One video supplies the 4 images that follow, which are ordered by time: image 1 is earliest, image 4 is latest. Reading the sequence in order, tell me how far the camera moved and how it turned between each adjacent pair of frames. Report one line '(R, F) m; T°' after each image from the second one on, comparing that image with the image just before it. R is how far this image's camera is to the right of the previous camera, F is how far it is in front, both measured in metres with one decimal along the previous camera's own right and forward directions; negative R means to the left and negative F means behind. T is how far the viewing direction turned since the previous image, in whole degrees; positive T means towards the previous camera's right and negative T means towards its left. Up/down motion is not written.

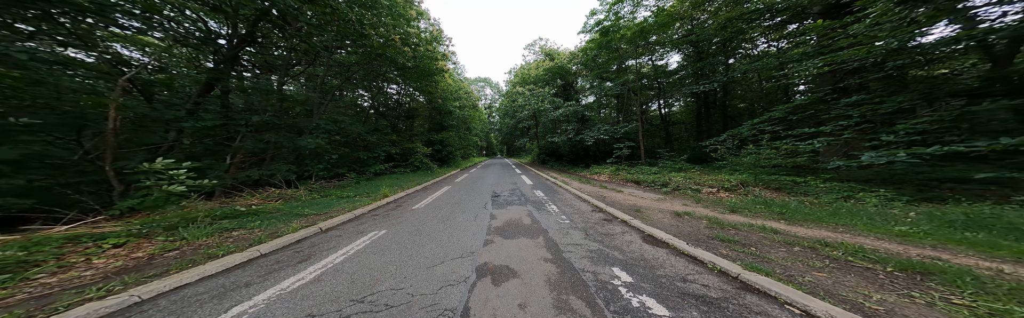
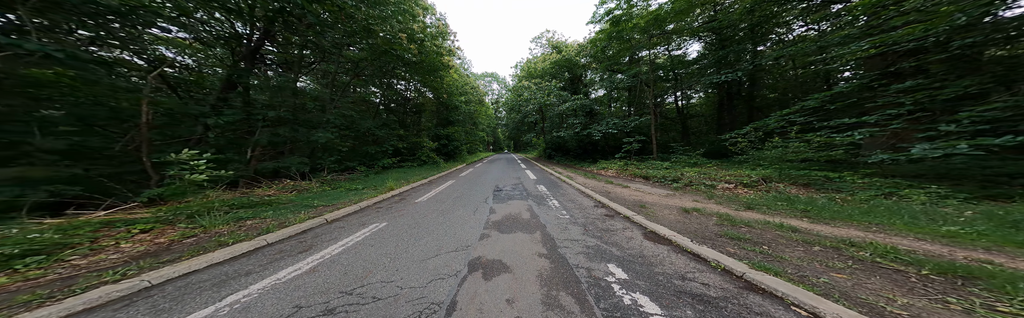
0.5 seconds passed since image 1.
(+0.3, 0.0) m; -4°
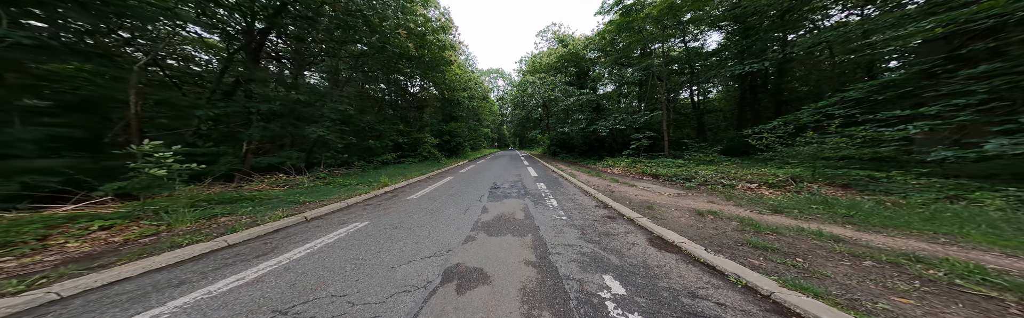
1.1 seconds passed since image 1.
(+0.3, +0.3) m; -3°
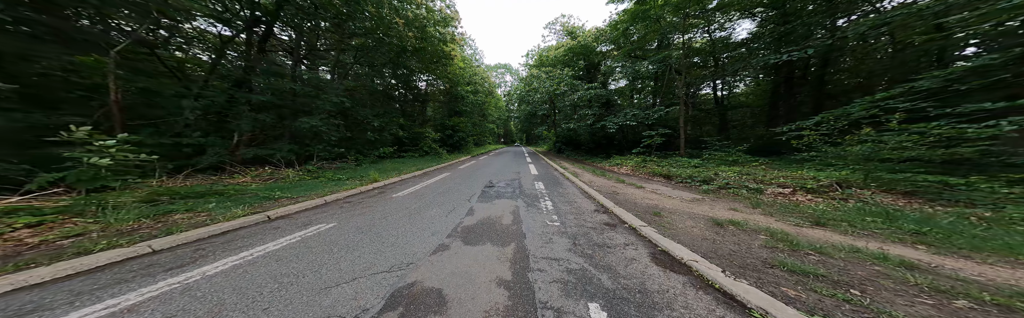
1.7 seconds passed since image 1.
(+0.4, +0.4) m; -3°
